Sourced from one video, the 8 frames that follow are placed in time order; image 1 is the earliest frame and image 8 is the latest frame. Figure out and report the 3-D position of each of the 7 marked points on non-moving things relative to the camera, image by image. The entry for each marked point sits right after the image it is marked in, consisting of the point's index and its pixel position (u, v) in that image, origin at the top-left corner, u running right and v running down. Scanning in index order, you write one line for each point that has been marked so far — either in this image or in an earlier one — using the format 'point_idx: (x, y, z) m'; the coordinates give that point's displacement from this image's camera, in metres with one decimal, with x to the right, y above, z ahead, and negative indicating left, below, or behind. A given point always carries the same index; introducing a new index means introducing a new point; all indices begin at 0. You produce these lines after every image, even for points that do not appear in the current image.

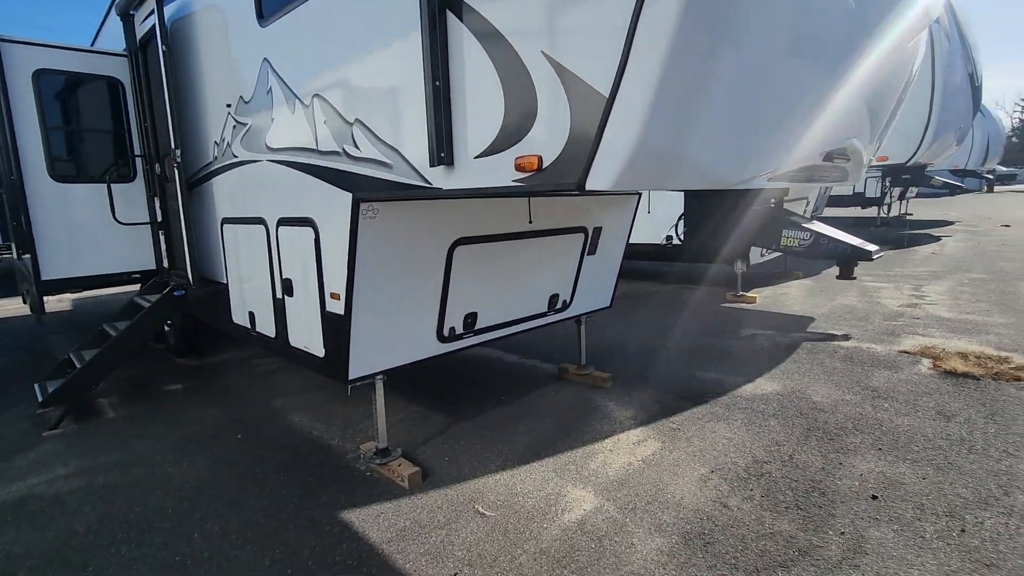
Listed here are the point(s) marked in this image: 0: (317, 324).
0: (-1.0, -0.2, +2.7) m
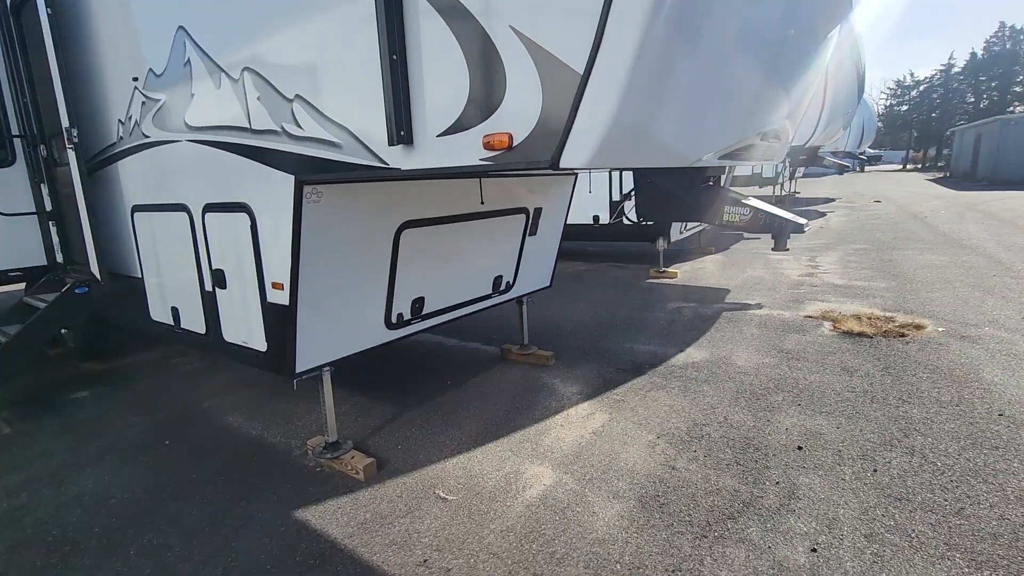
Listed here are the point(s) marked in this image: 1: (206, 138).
0: (-1.2, -0.1, +2.5) m
1: (-1.4, +0.7, +2.5) m
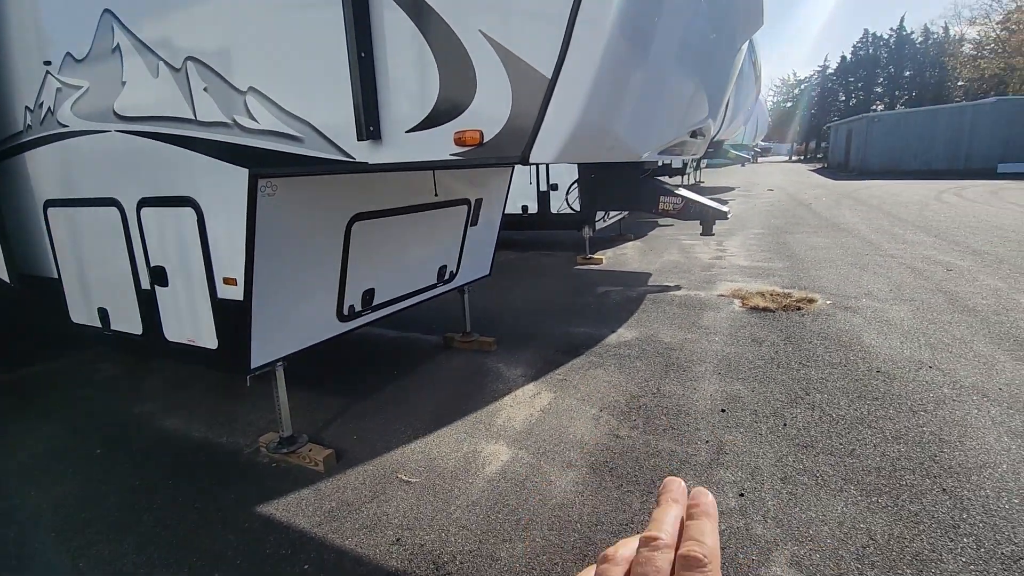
0: (-1.4, -0.1, +2.5) m
1: (-1.7, +0.7, +2.4) m
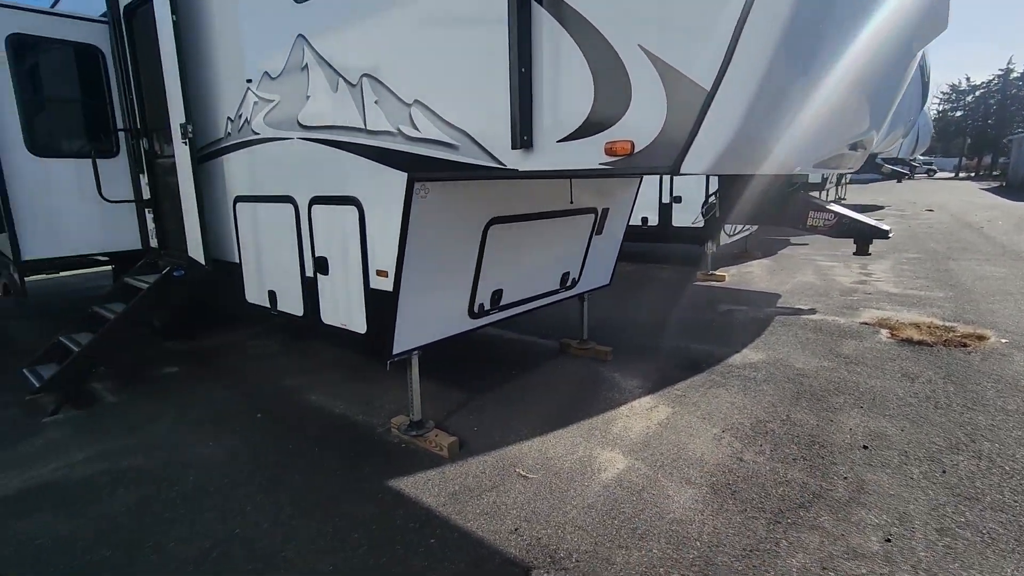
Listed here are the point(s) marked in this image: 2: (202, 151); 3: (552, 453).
0: (-0.8, -0.1, +2.8) m
1: (-1.0, +0.8, +2.7) m
2: (-2.0, +0.9, +3.4) m
3: (+0.2, -0.9, +2.9) m
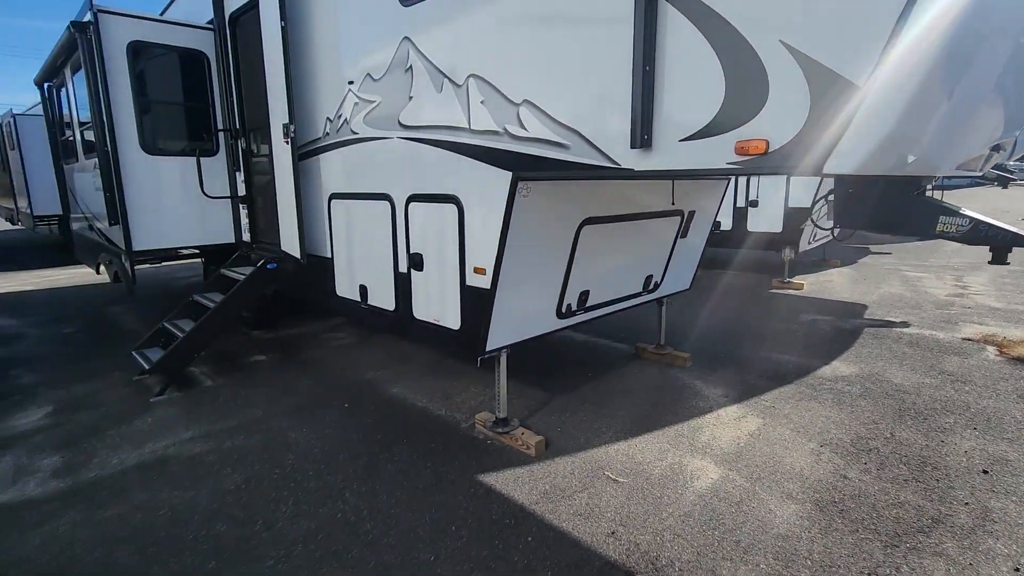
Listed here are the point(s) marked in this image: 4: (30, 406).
0: (-0.3, 0.0, +2.8) m
1: (-0.5, +0.8, +2.8) m
2: (-1.4, +0.9, +3.6) m
3: (+0.7, -0.9, +2.8) m
4: (-3.4, -0.8, +3.7) m
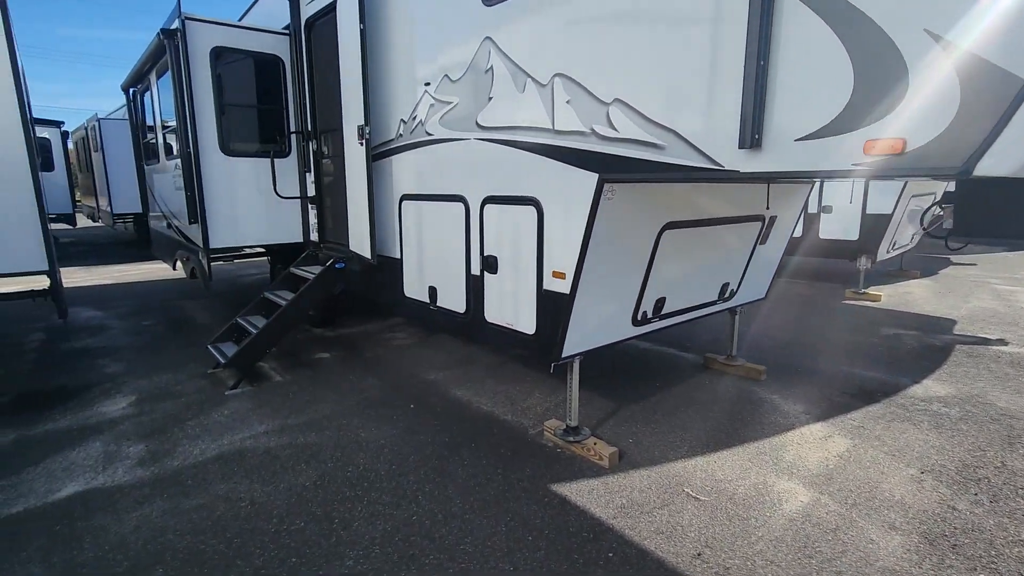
0: (+0.1, -0.1, +2.7) m
1: (-0.1, +0.8, +2.8) m
2: (-0.9, +0.9, +3.6) m
3: (+1.1, -1.0, +2.7) m
4: (-2.9, -0.8, +3.9) m
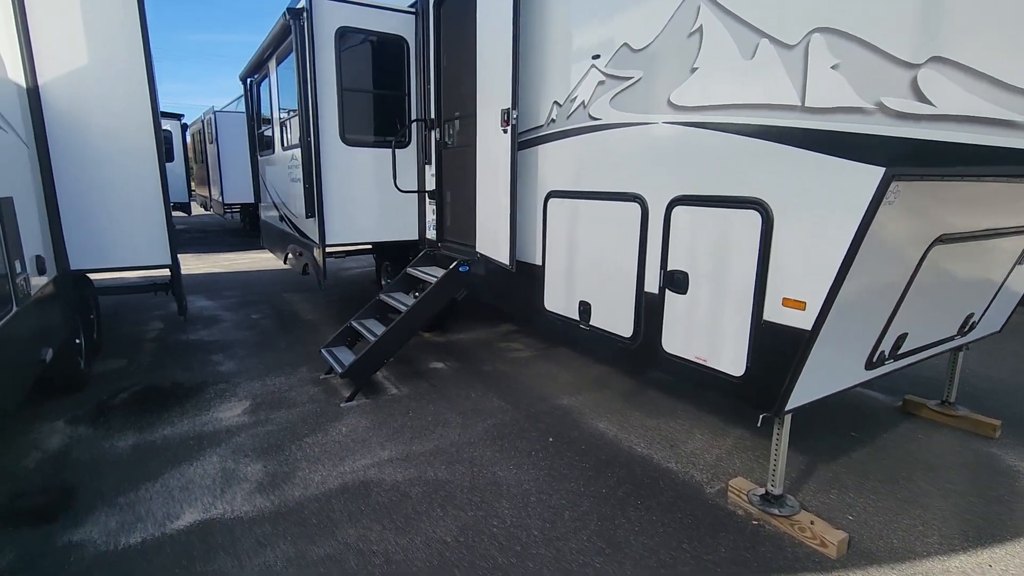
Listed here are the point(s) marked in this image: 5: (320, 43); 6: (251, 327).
0: (+0.9, -0.2, +2.1) m
1: (+0.8, +0.7, +2.1) m
2: (0.0, +0.9, +3.1) m
3: (+1.8, -1.1, +1.9) m
4: (-2.0, -0.8, +3.7) m
5: (-1.5, +1.9, +4.1) m
6: (-2.6, -0.4, +5.3) m
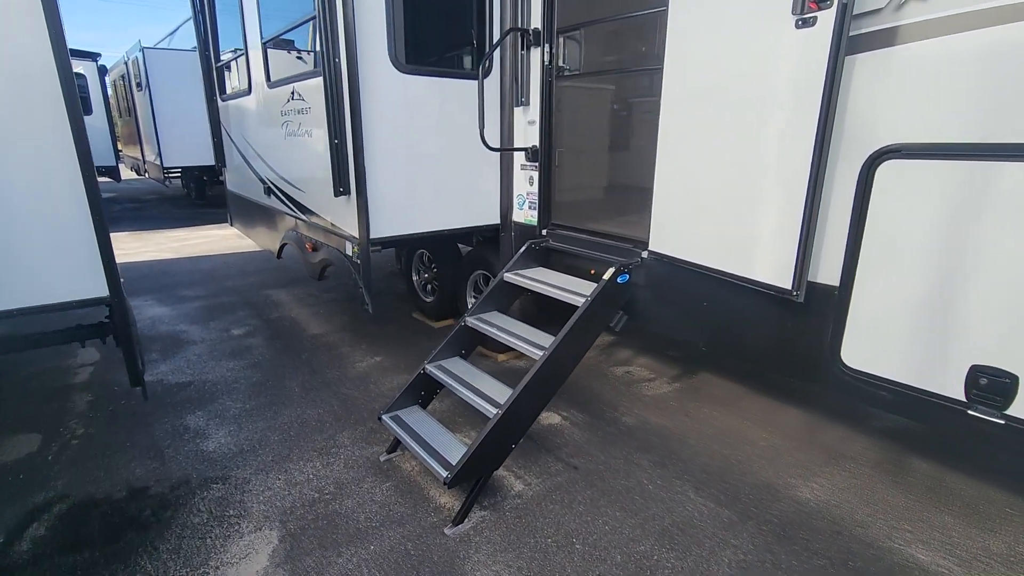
0: (+1.9, -0.4, +0.7) m
1: (+1.7, +0.5, +0.7) m
2: (+0.9, +0.7, +1.6) m
3: (+2.8, -1.3, +0.7) m
4: (-1.1, -0.9, +2.1) m
5: (-0.7, +1.8, +2.4) m
6: (-1.9, -0.5, +3.6) m
